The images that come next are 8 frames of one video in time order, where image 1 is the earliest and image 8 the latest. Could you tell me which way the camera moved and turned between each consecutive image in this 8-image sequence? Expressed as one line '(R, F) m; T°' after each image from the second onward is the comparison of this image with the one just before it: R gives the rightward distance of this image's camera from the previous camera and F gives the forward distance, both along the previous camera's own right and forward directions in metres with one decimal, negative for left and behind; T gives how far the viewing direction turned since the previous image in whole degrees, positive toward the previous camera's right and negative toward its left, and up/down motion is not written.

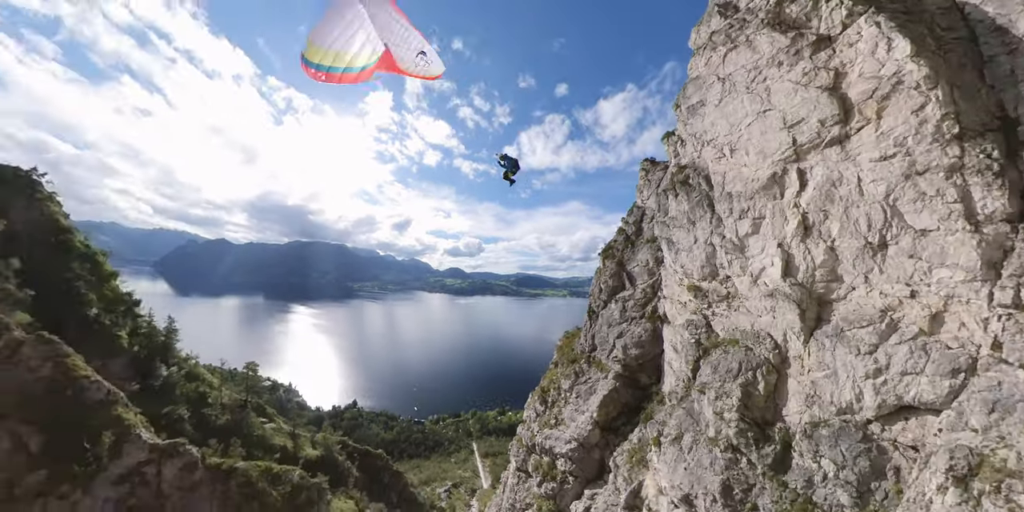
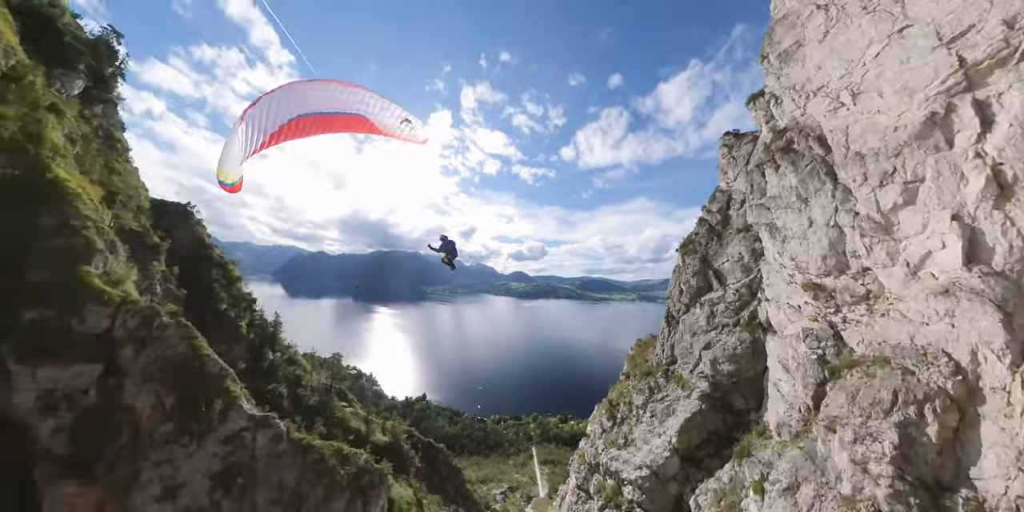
(+1.0, +2.0) m; -13°
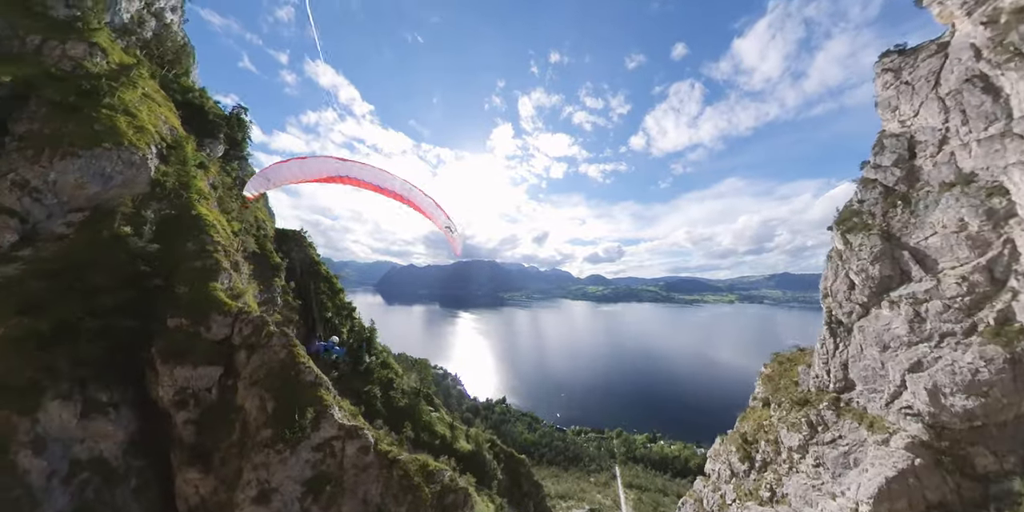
(-0.6, +3.0) m; -14°
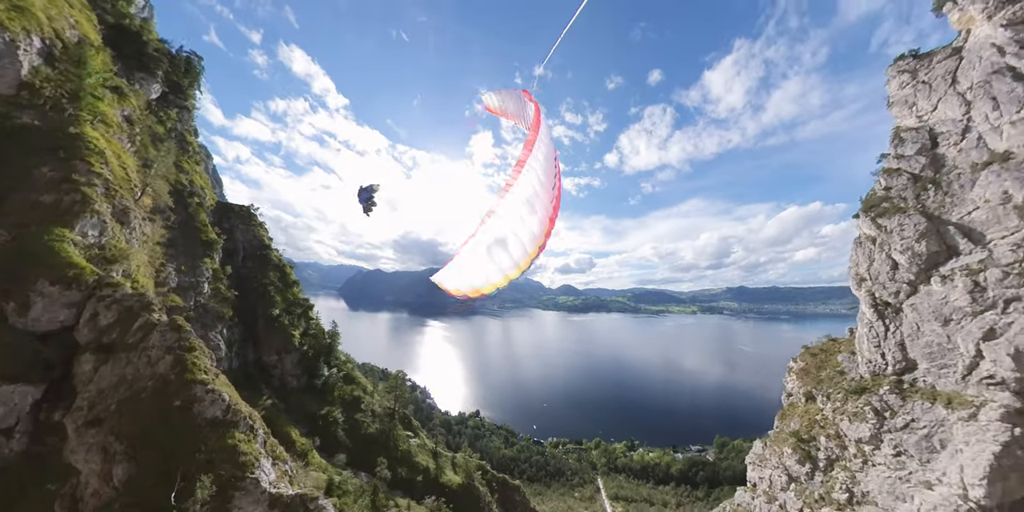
(-5.7, +3.7) m; +7°
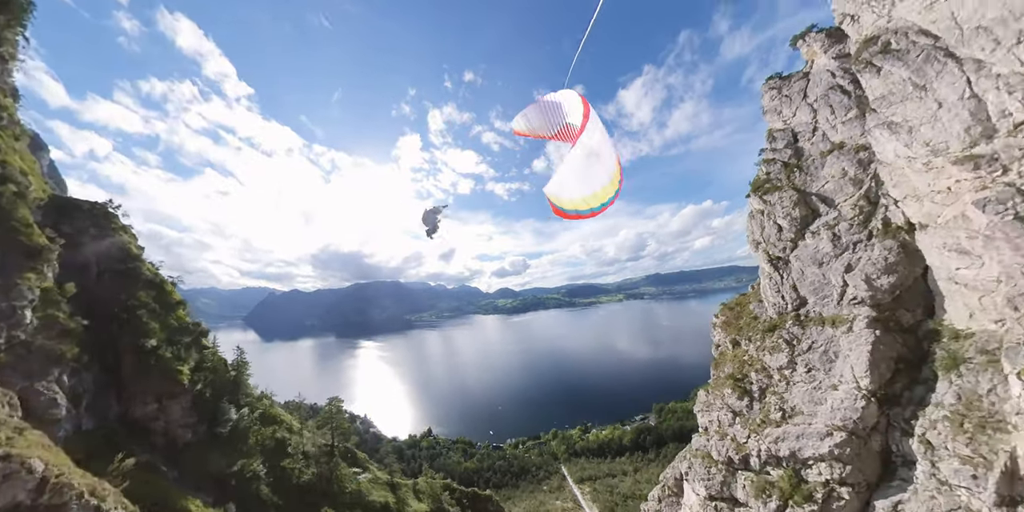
(-4.2, +1.2) m; +14°
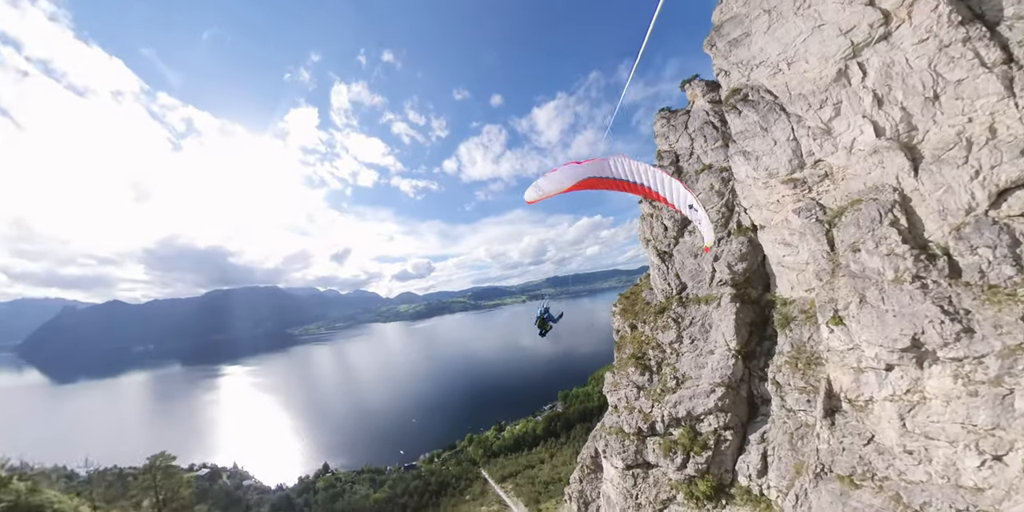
(-3.5, +2.3) m; +19°
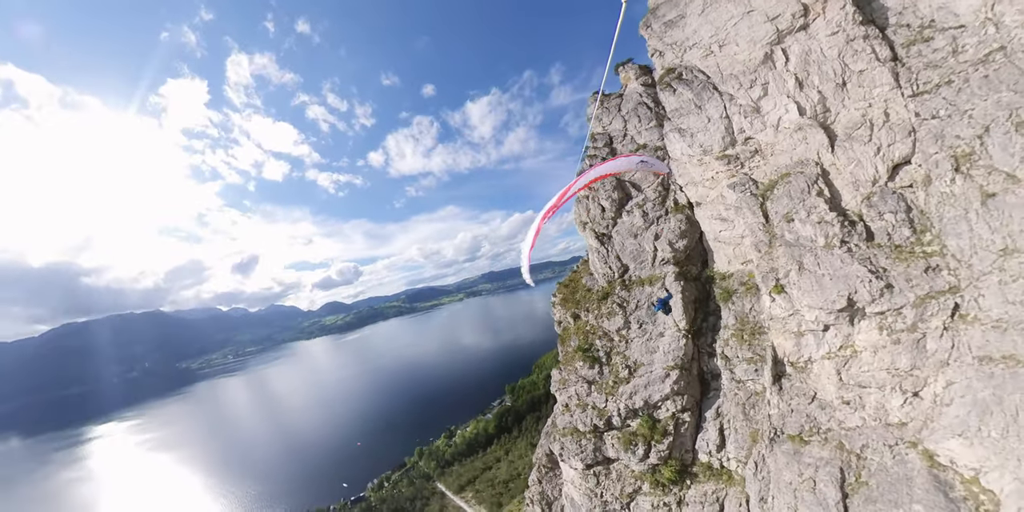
(-0.7, +2.9) m; +11°
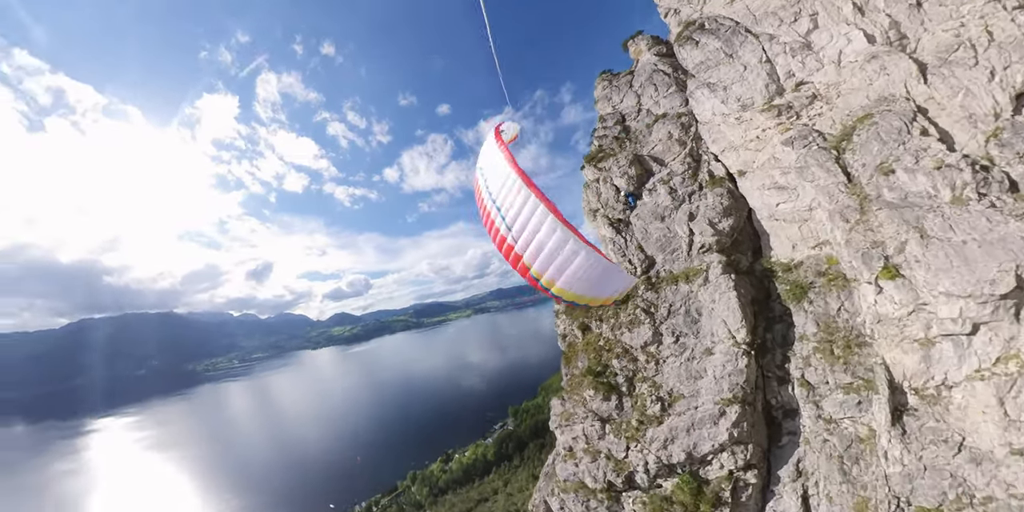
(+2.1, +5.3) m; -2°
